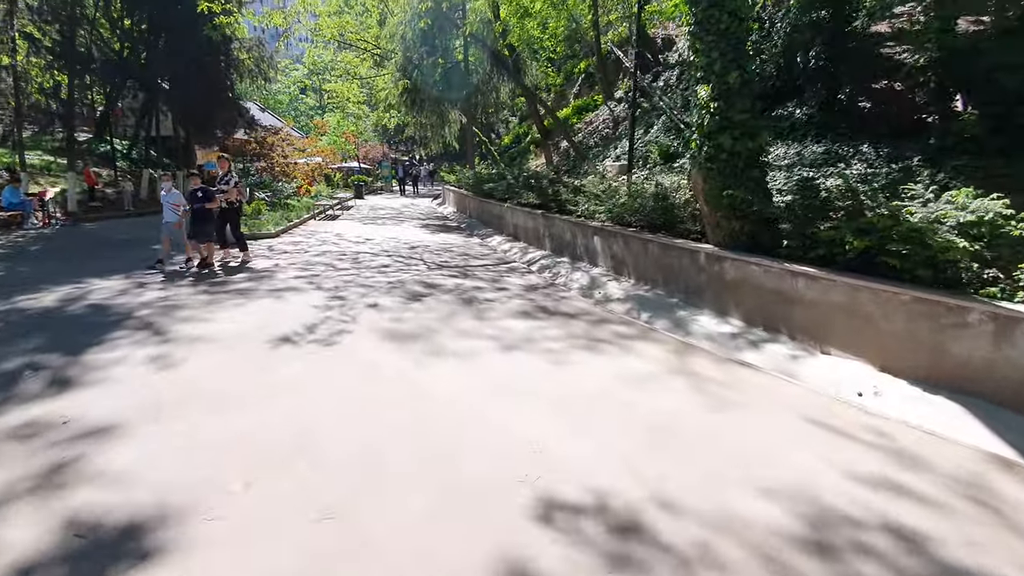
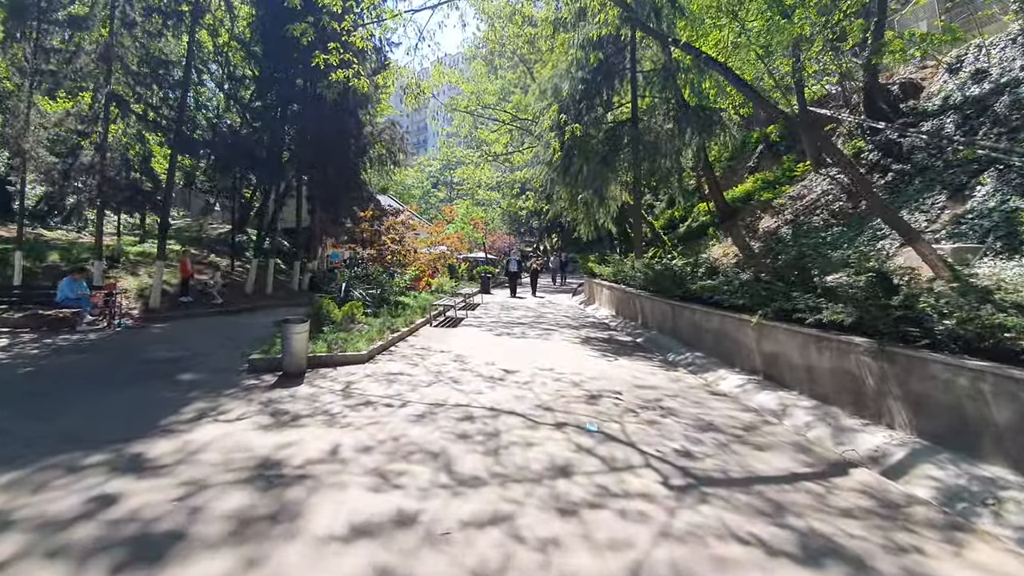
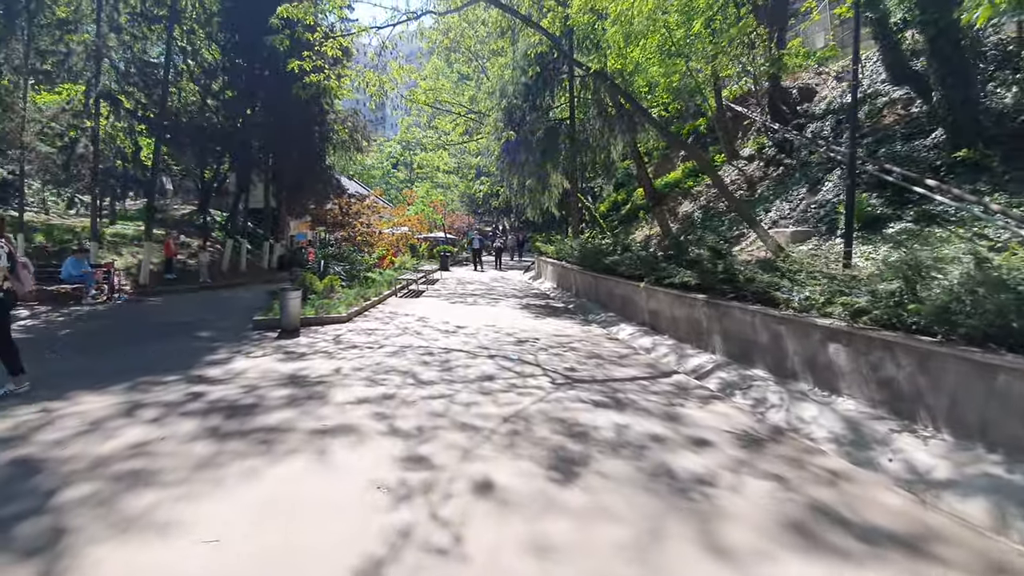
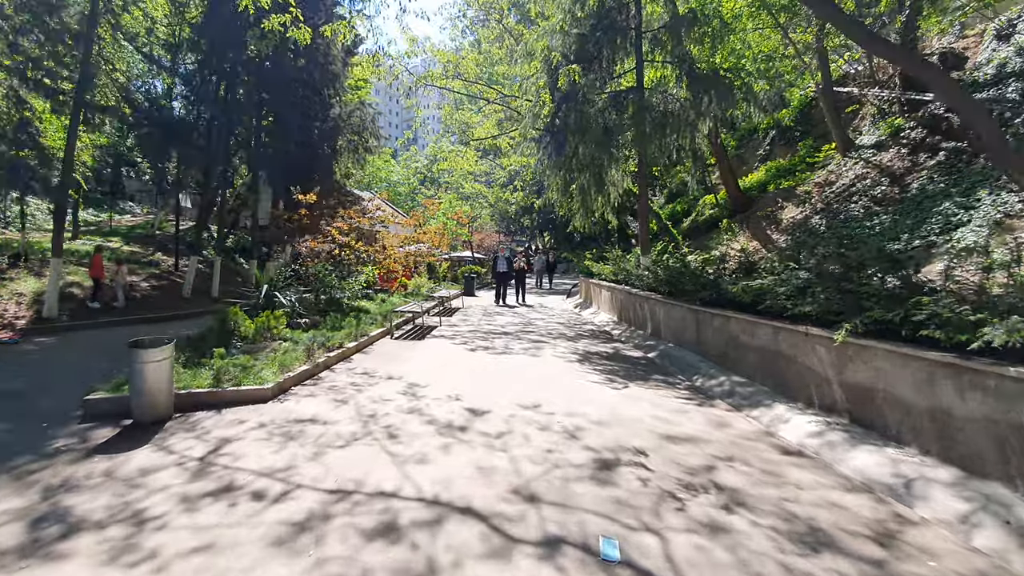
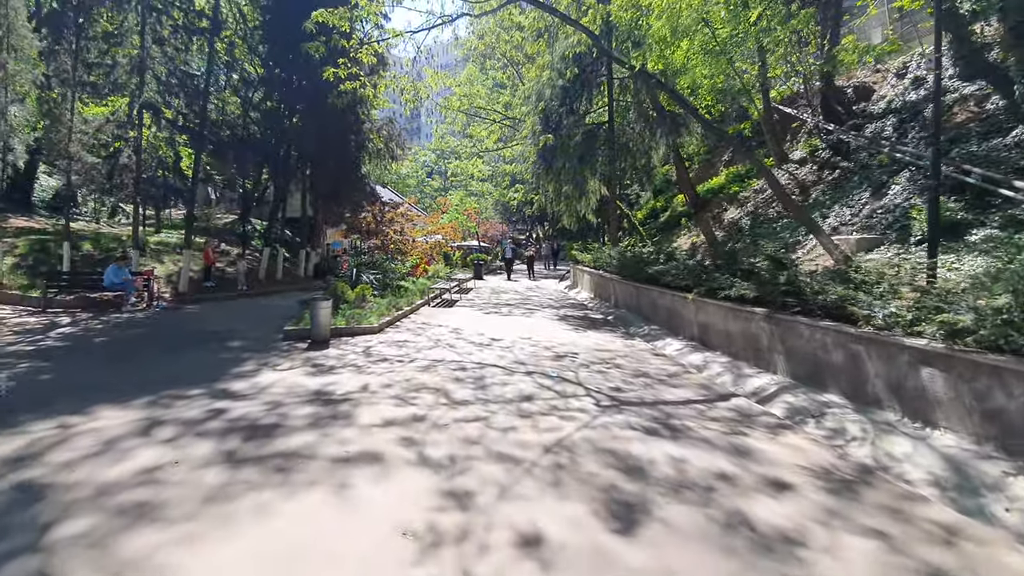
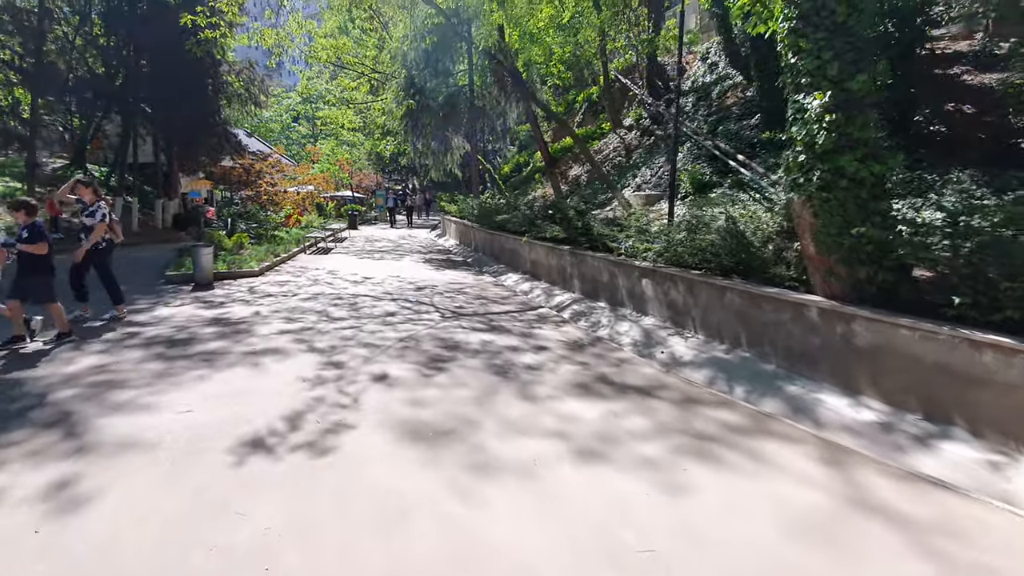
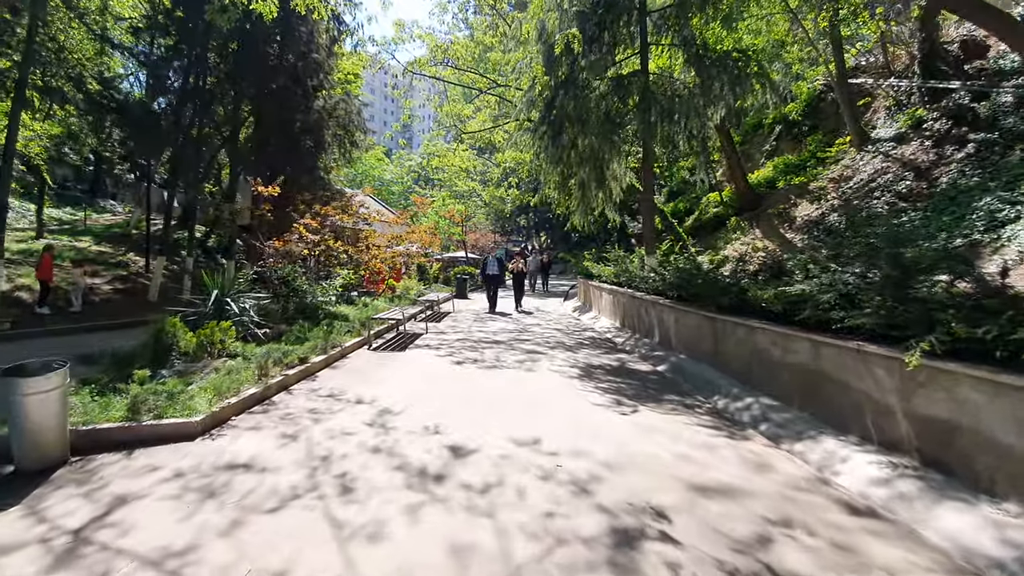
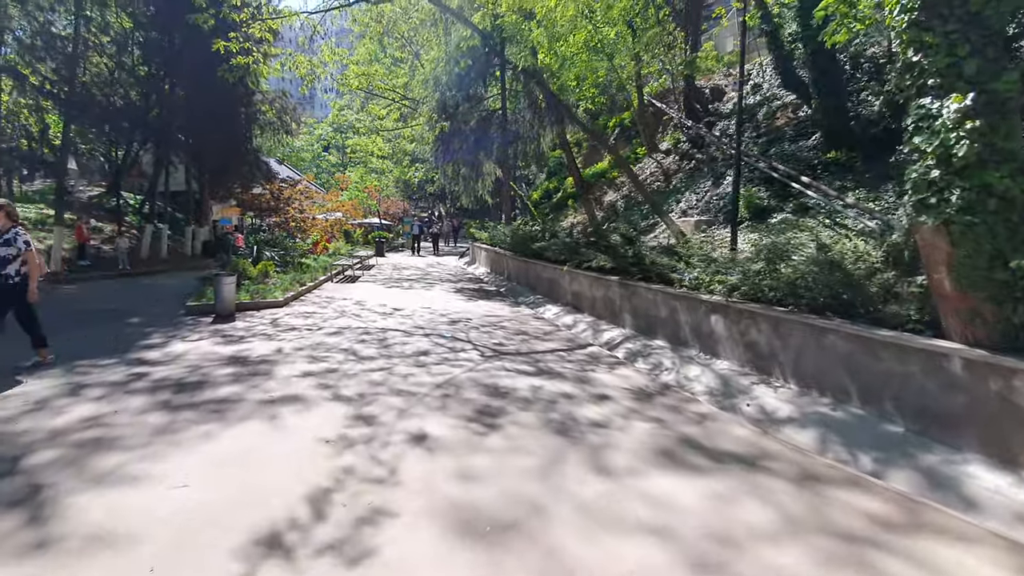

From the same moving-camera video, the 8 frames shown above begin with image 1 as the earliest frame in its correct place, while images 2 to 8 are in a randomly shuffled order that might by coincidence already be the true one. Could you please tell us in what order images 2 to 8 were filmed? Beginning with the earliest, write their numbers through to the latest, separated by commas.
6, 8, 3, 5, 2, 4, 7
